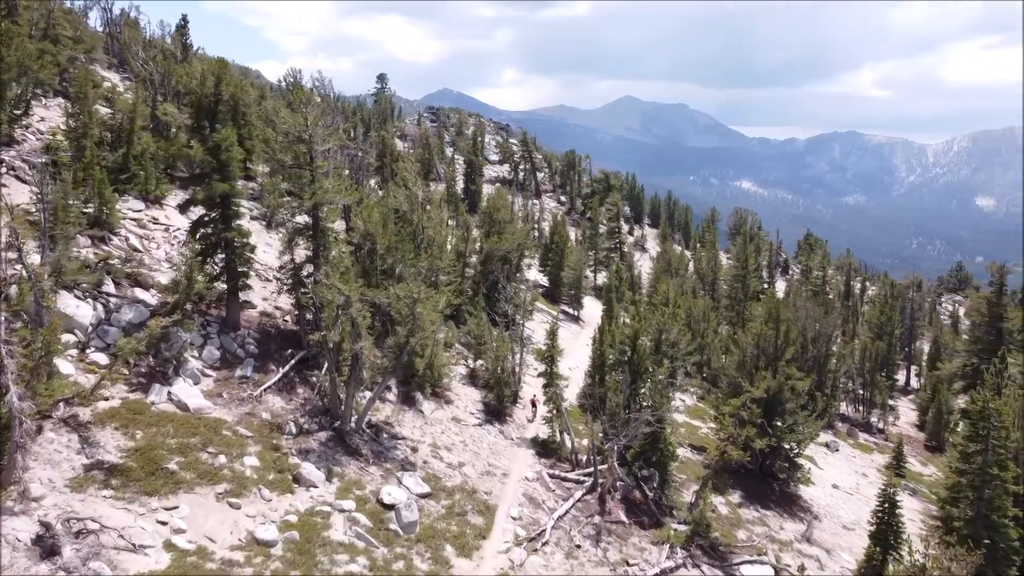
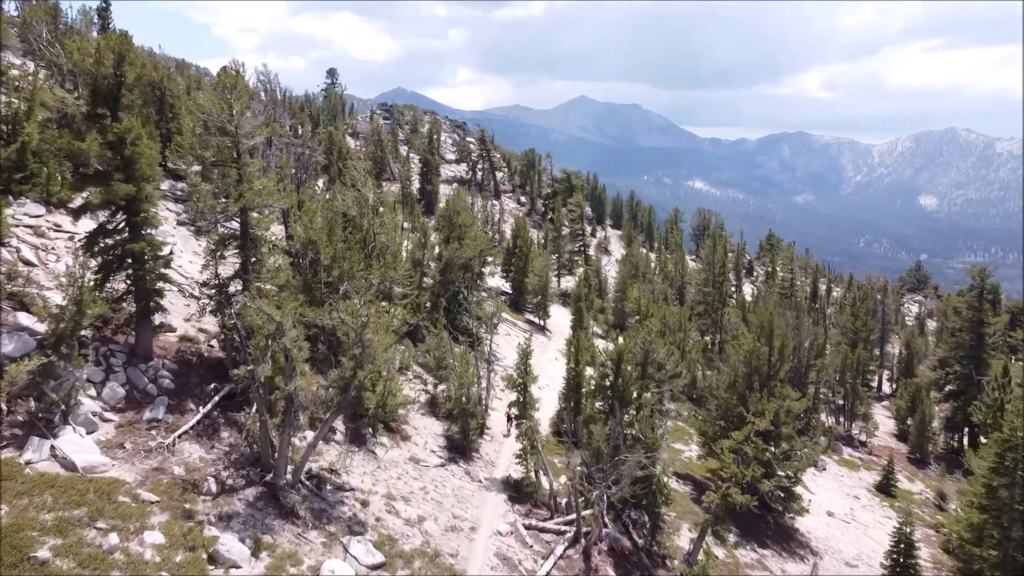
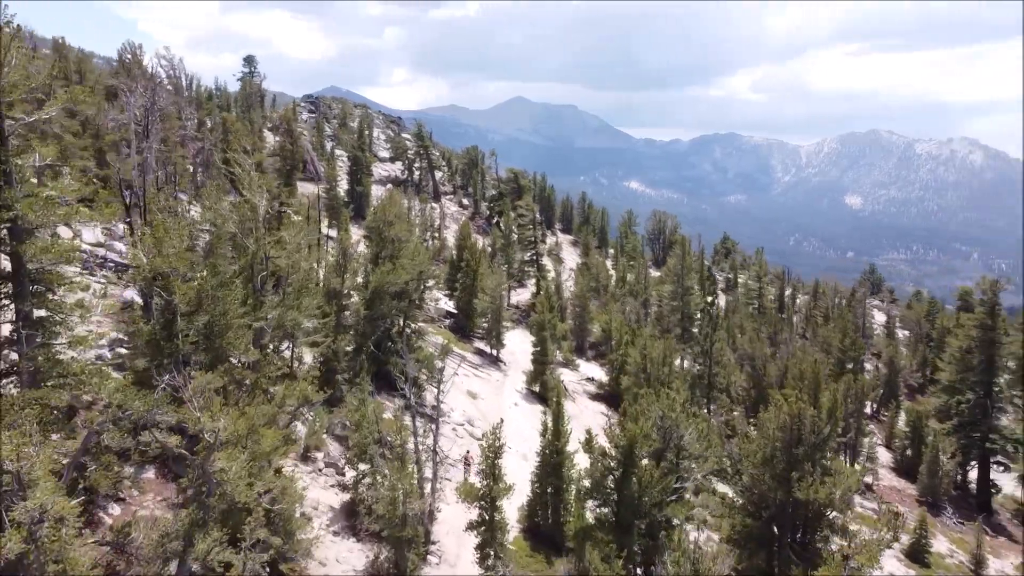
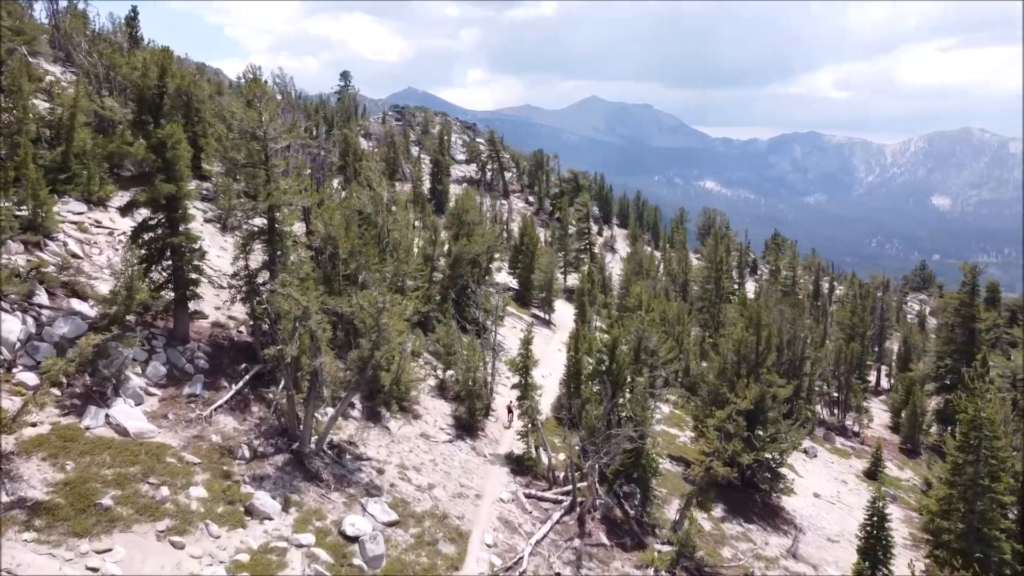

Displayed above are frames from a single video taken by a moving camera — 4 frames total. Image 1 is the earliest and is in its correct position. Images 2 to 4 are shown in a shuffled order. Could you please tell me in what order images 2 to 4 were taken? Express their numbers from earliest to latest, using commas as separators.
4, 2, 3
